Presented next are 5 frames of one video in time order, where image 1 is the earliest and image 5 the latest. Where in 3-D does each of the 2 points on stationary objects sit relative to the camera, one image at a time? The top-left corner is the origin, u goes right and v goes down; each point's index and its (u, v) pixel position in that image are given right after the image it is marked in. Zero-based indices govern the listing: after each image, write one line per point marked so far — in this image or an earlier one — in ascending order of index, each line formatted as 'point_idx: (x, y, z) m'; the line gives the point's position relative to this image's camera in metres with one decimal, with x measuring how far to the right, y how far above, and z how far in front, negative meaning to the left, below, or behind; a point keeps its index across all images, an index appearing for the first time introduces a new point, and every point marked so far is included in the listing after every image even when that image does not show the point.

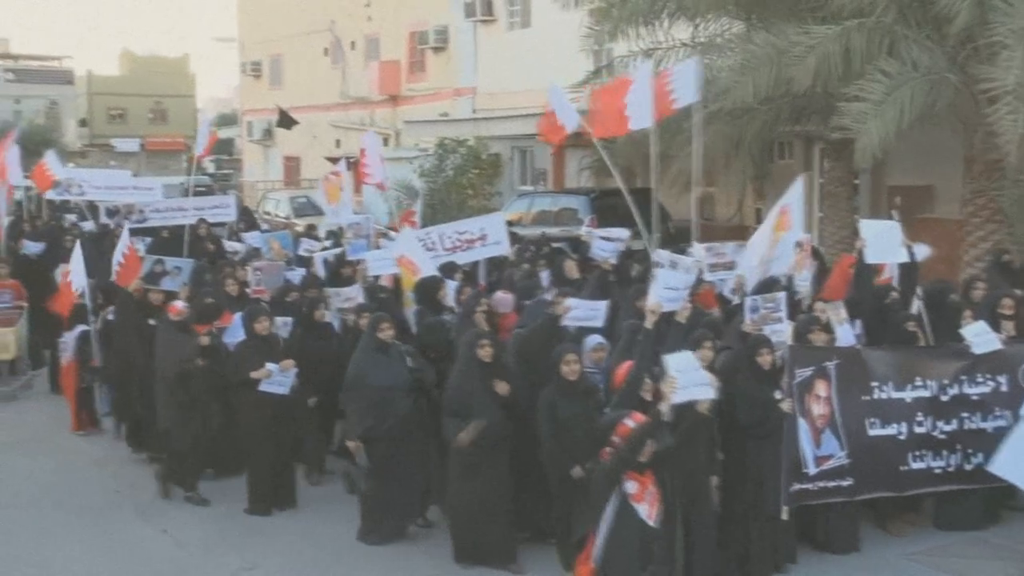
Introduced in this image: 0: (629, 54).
0: (+1.4, +2.7, +14.5) m
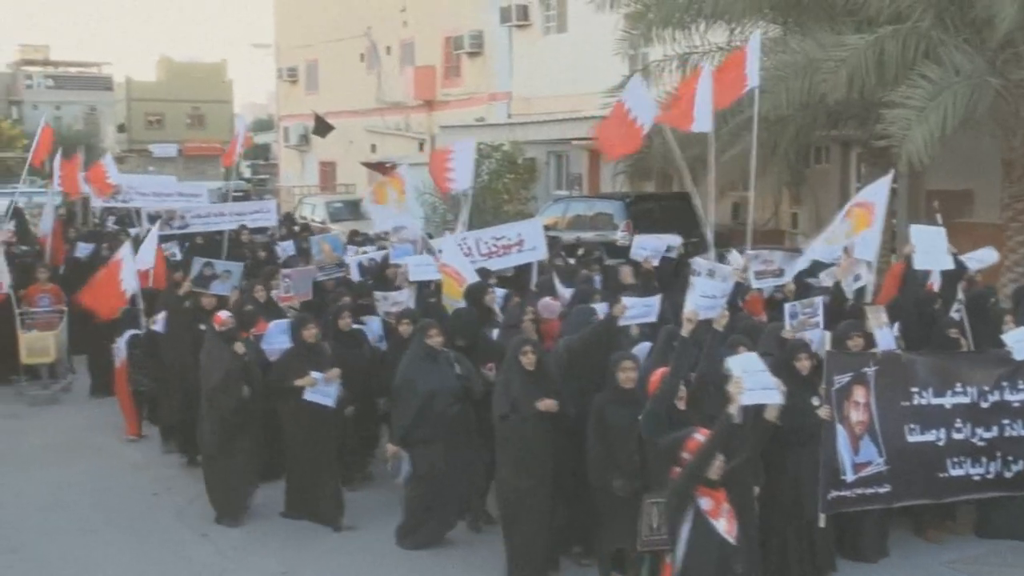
0: (+1.7, +2.6, +14.5) m
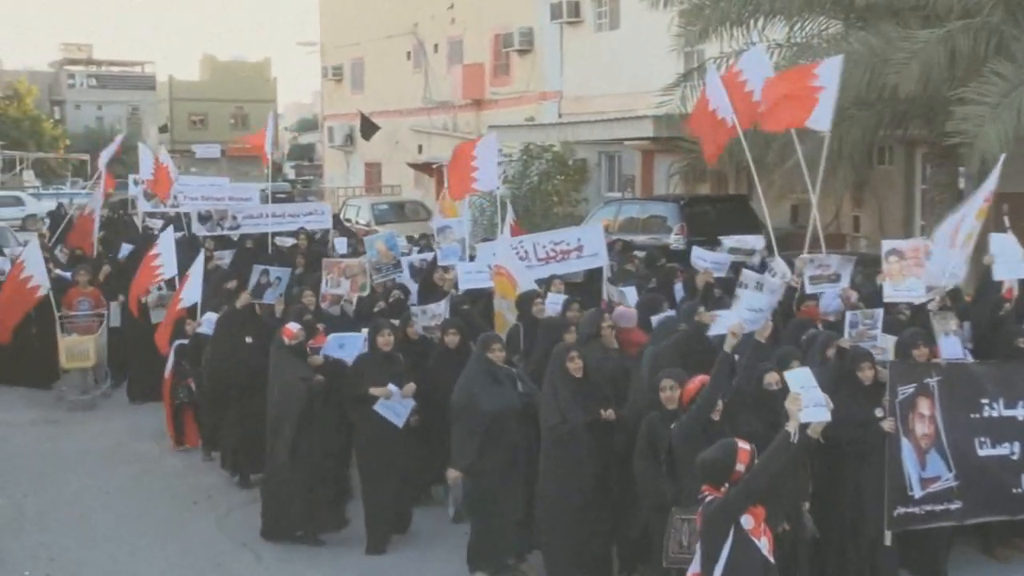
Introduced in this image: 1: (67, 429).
0: (+2.3, +2.6, +14.0) m
1: (-4.5, -1.4, +12.8) m
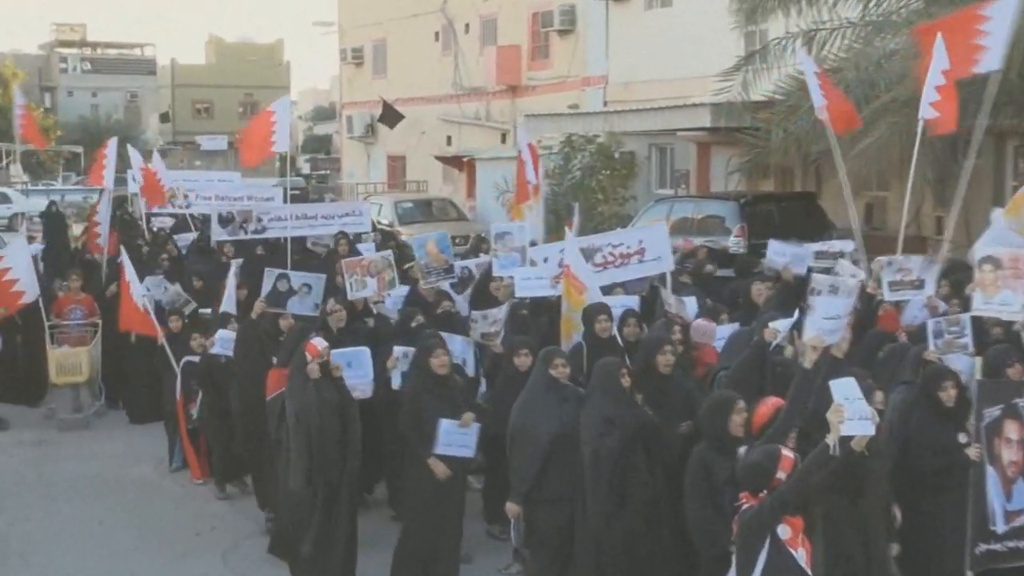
0: (+2.7, +2.5, +12.7) m
1: (-4.1, -1.5, +11.6) m
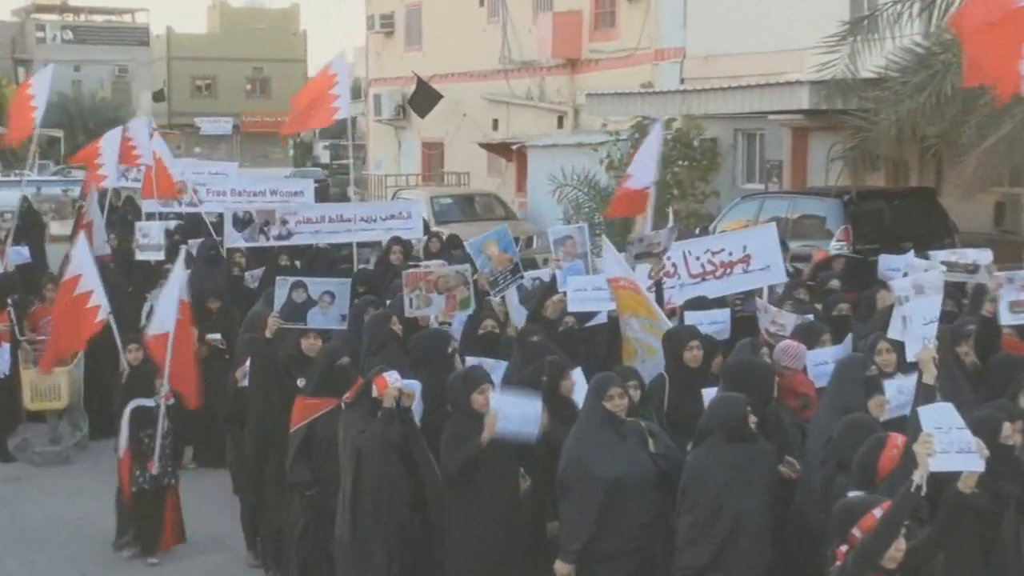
0: (+3.1, +2.4, +10.8) m
1: (-3.7, -1.5, +9.9) m
